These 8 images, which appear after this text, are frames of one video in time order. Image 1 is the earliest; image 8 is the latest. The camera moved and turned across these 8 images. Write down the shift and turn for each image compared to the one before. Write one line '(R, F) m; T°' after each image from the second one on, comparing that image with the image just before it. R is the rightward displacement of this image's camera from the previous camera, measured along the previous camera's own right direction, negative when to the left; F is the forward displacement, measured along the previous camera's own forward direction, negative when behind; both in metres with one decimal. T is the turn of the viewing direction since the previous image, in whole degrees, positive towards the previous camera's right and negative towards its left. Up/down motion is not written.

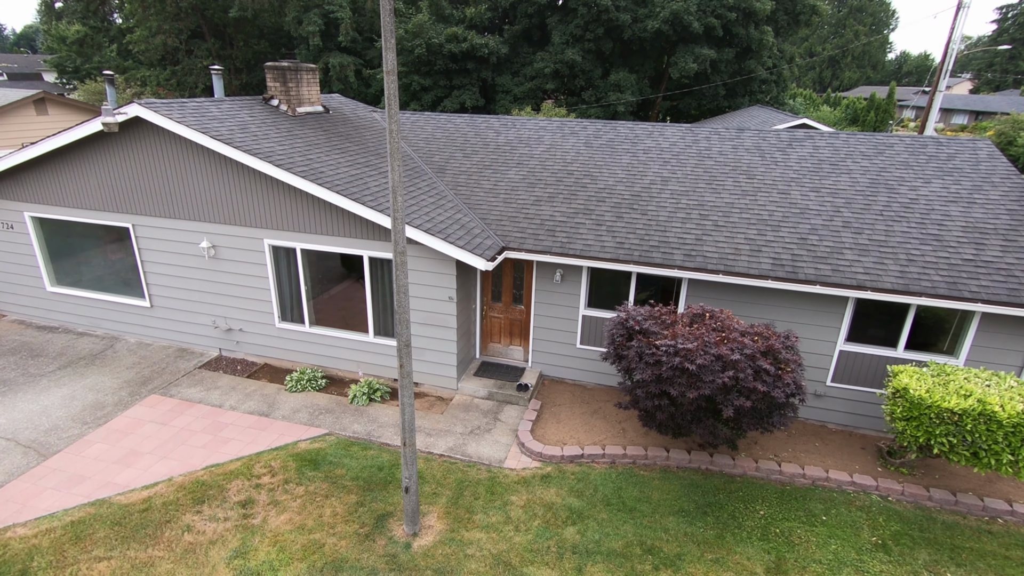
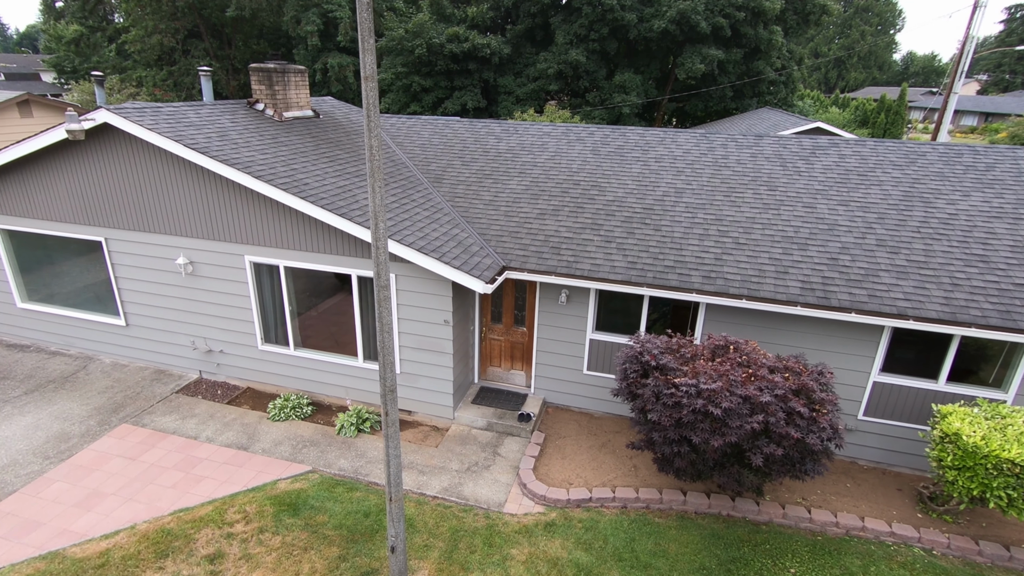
(0.0, +0.7) m; 0°
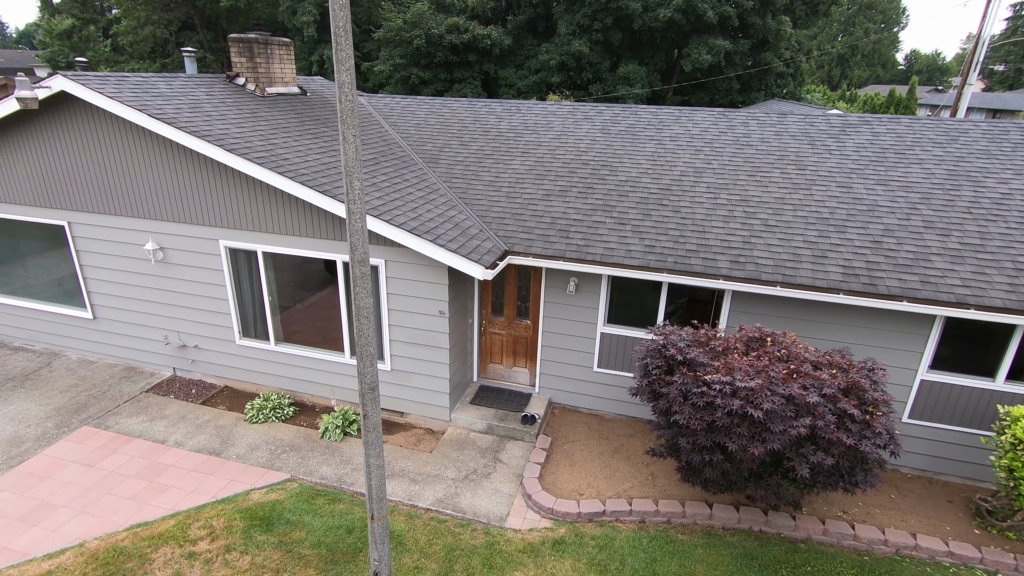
(0.0, +0.8) m; 0°
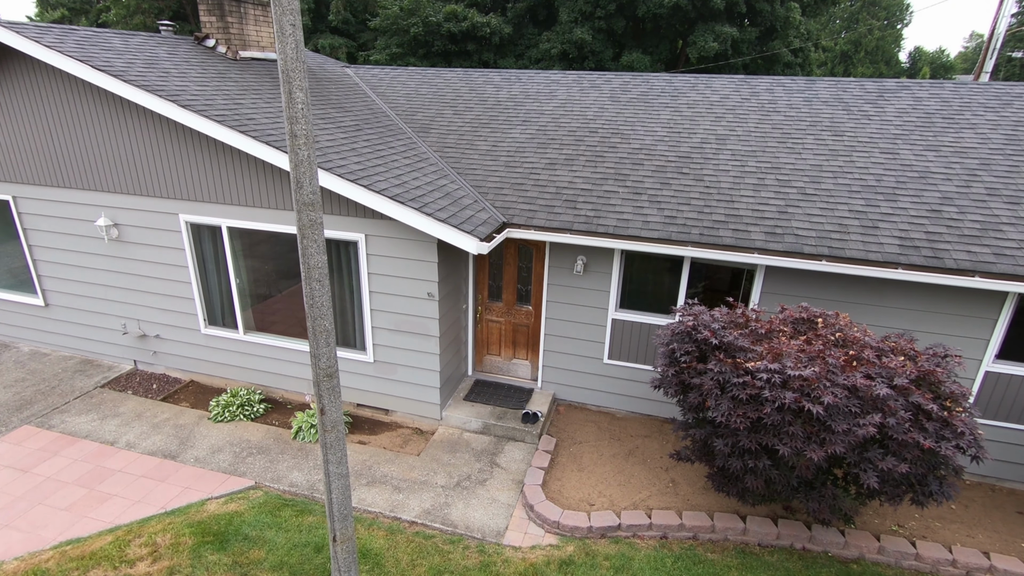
(0.0, +0.8) m; 0°
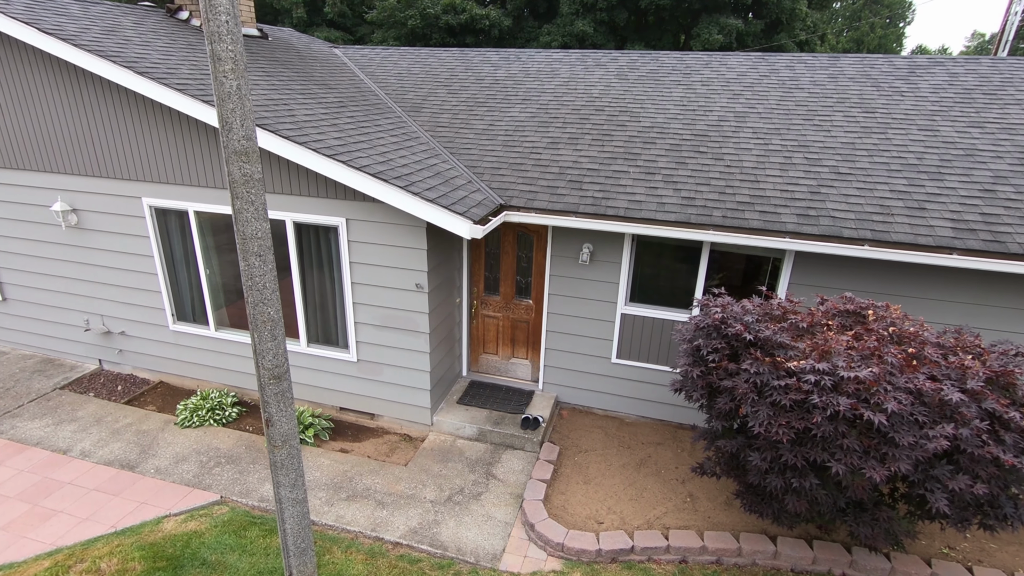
(0.0, +0.6) m; 0°
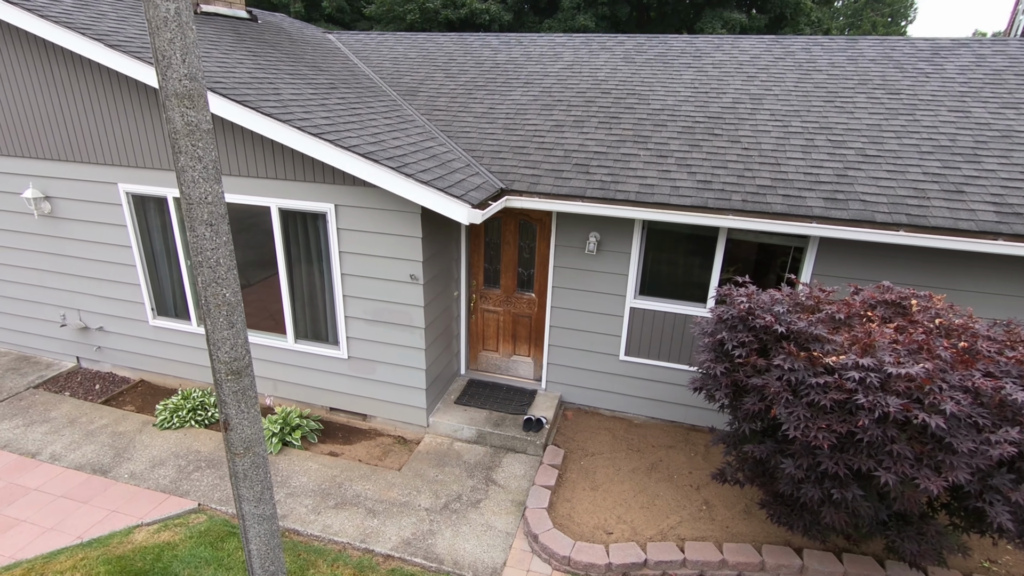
(0.0, +0.4) m; 0°
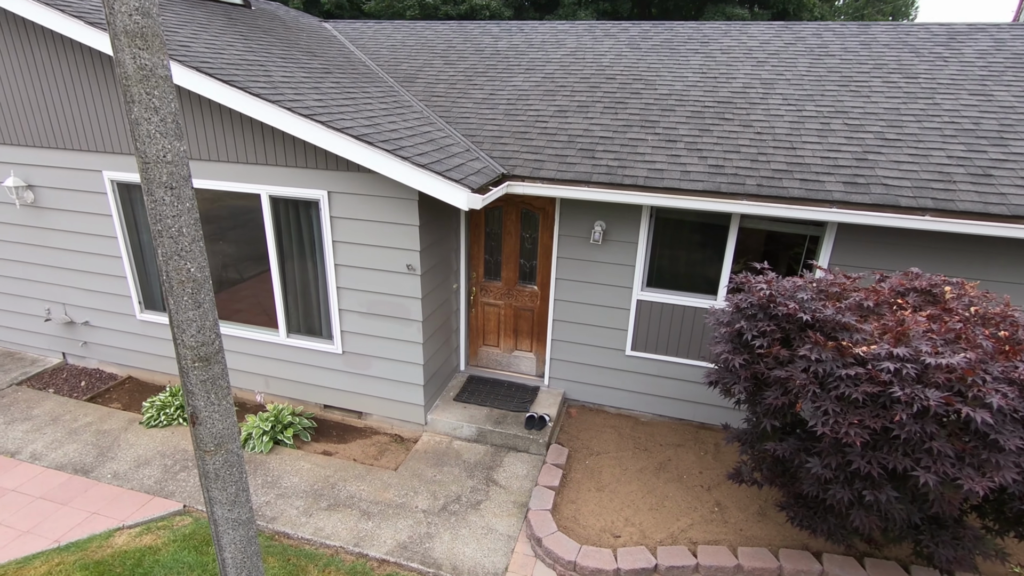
(0.0, +0.2) m; 0°
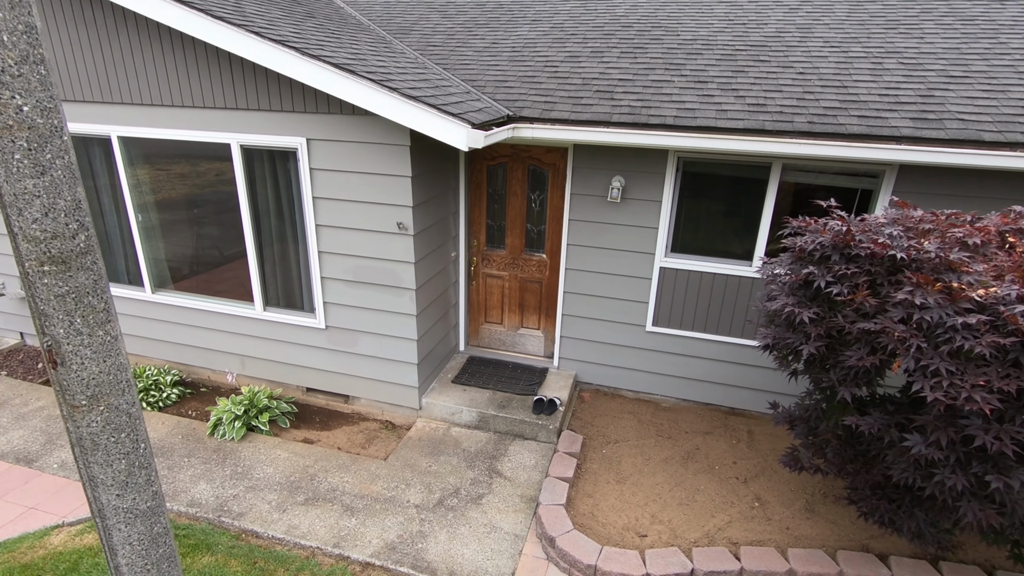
(0.0, +0.6) m; 0°
